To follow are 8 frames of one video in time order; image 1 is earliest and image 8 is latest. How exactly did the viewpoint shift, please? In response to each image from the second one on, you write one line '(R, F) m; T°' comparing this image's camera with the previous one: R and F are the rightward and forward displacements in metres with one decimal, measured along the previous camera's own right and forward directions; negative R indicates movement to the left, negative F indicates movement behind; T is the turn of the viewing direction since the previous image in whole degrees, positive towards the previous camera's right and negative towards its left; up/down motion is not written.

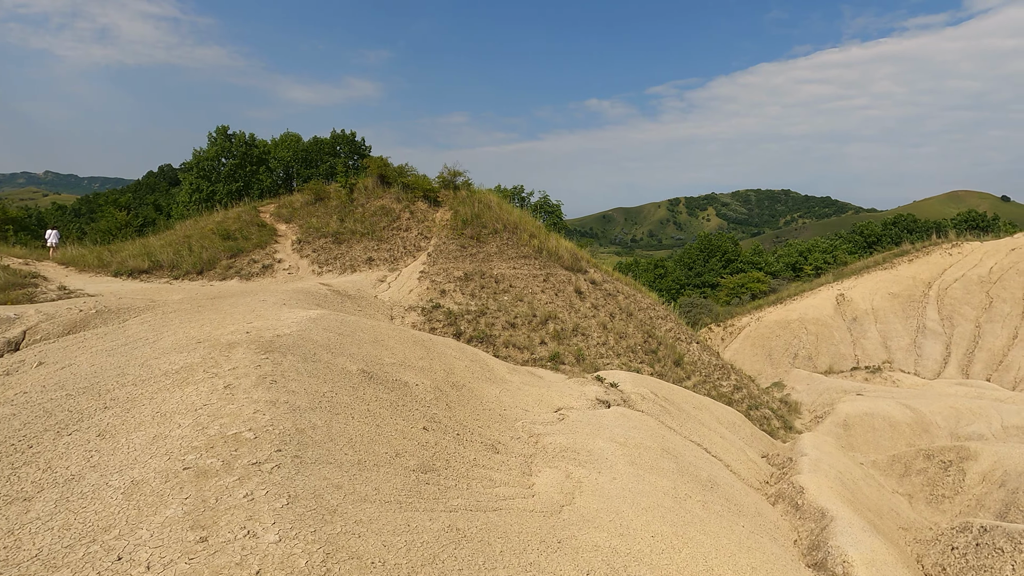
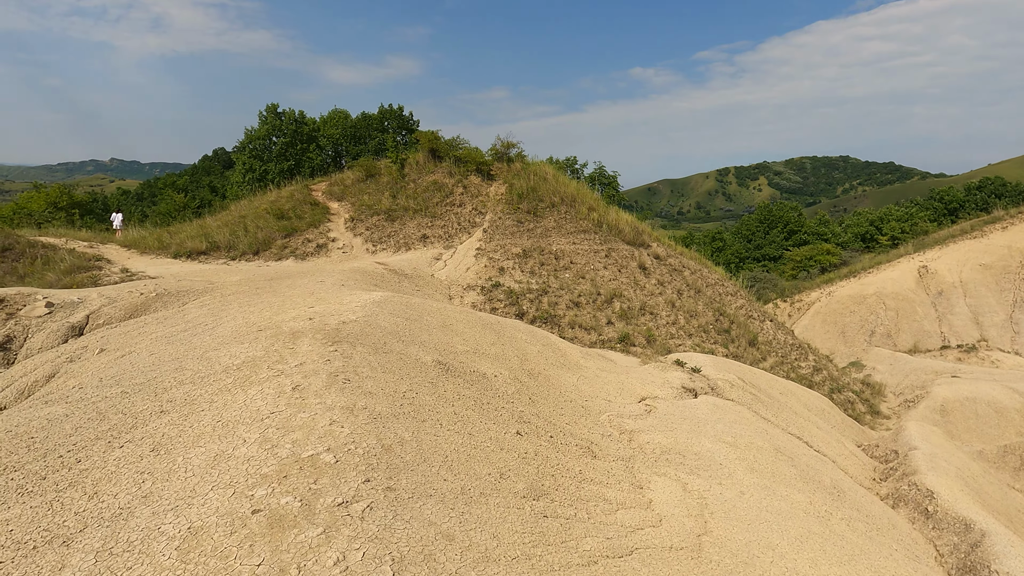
(-0.4, +0.7) m; -5°
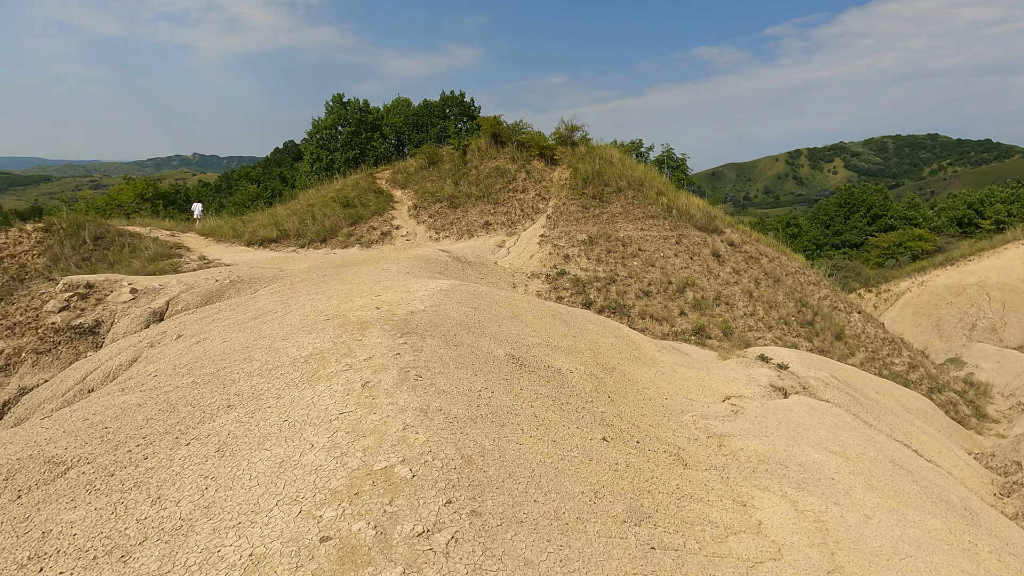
(-0.2, +0.3) m; -6°
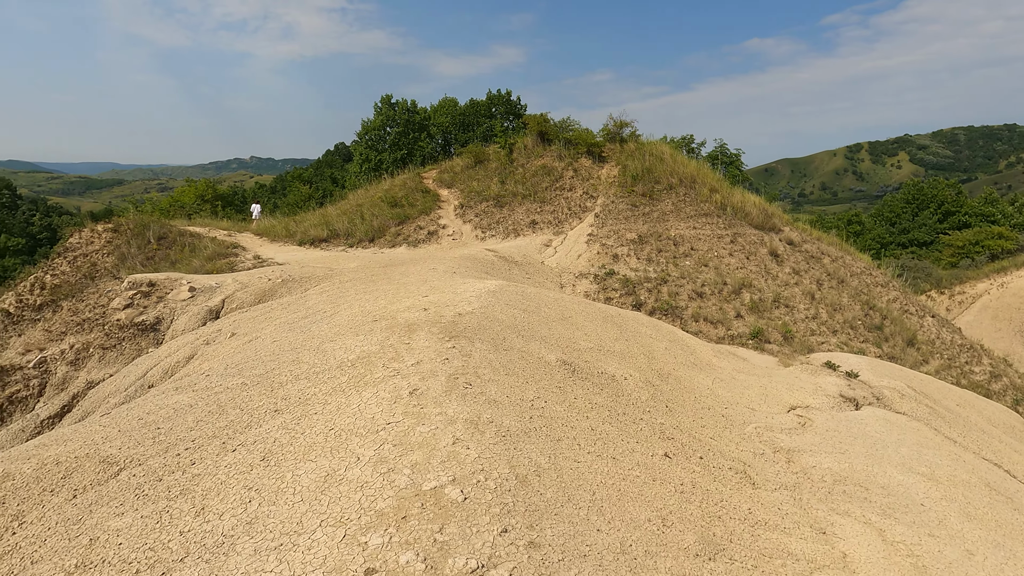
(-0.1, +0.2) m; -5°
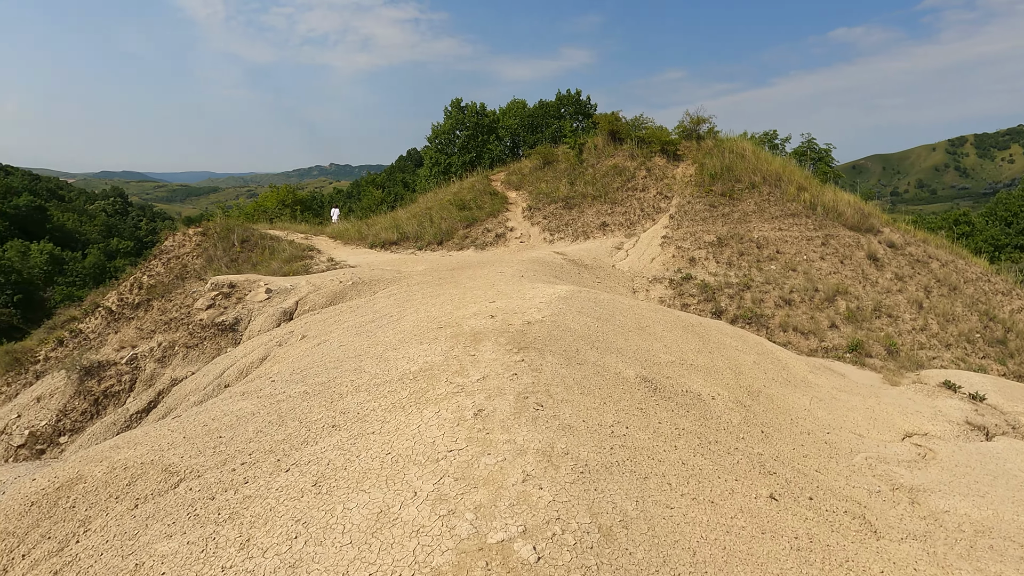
(-0.1, +0.3) m; -7°
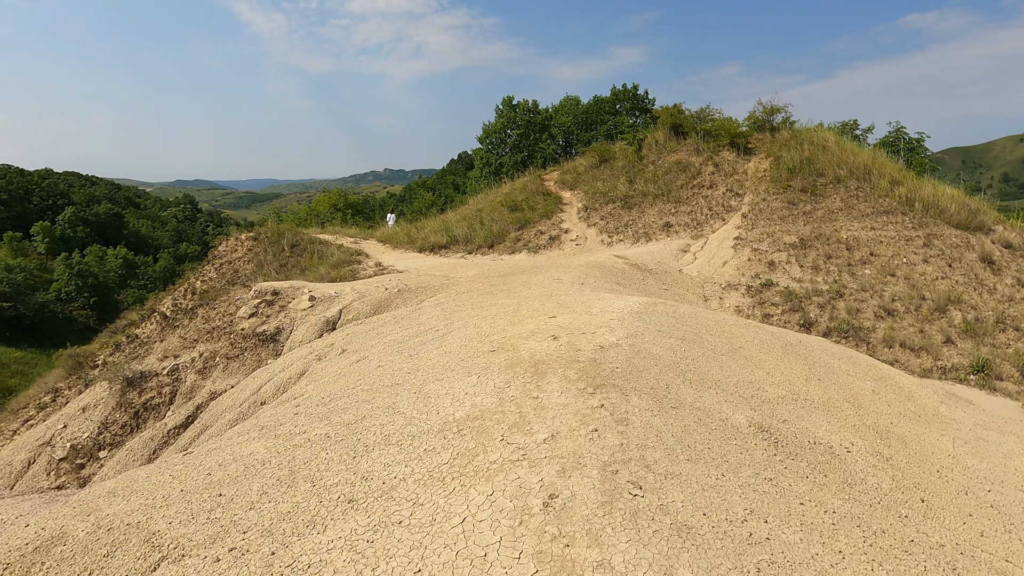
(-0.1, +0.7) m; -5°
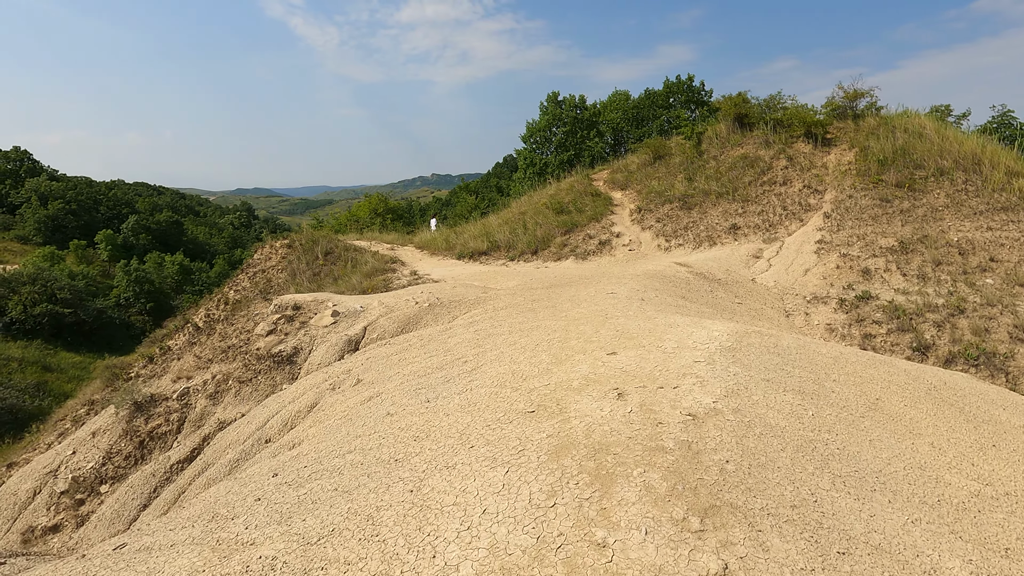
(0.0, +1.0) m; -5°
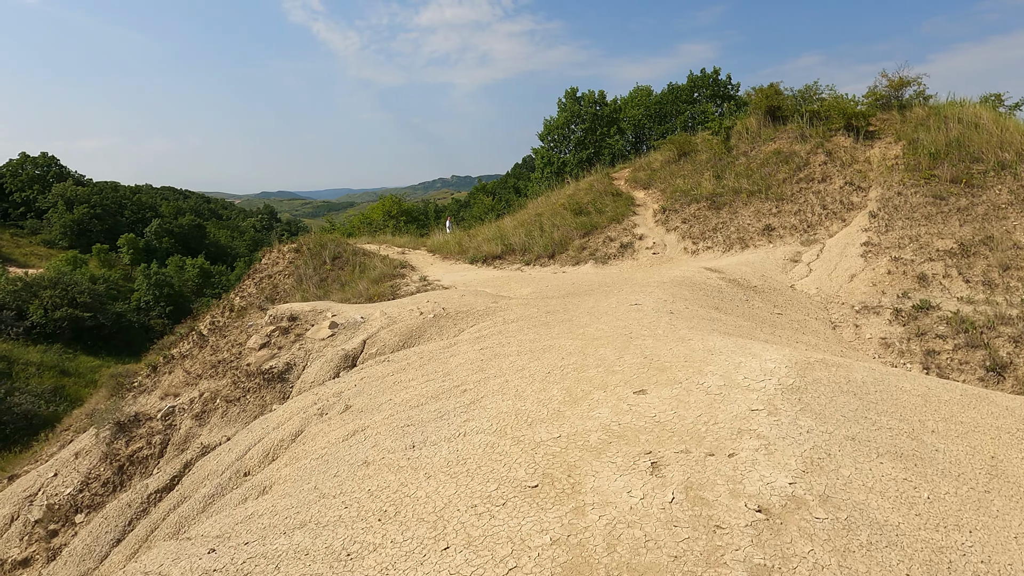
(+0.1, +0.7) m; -2°
